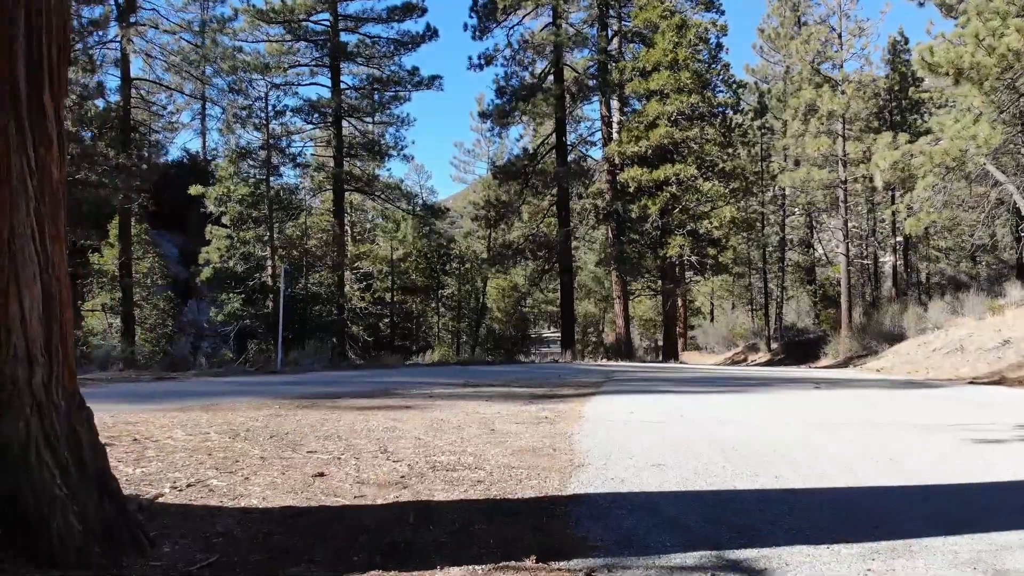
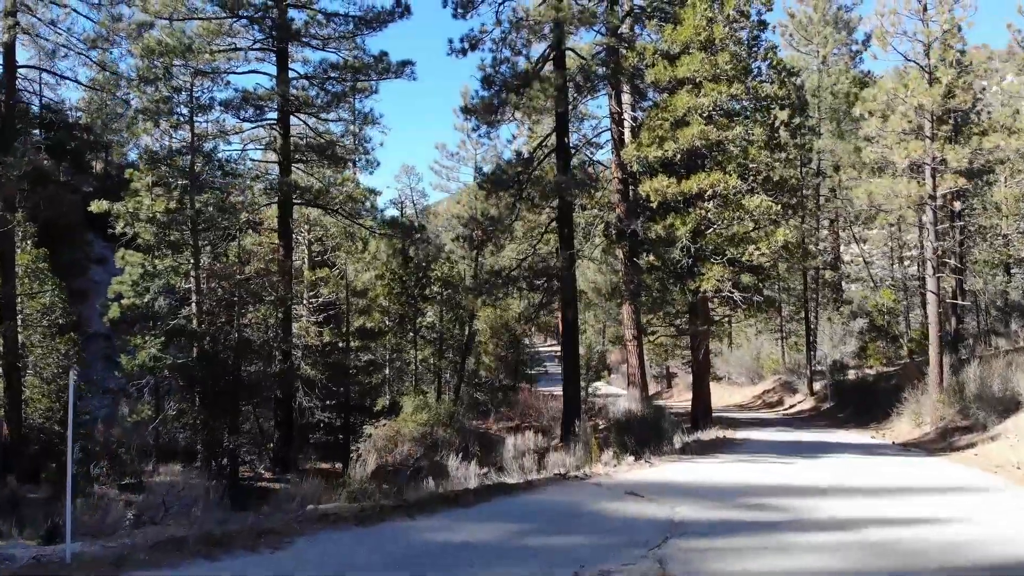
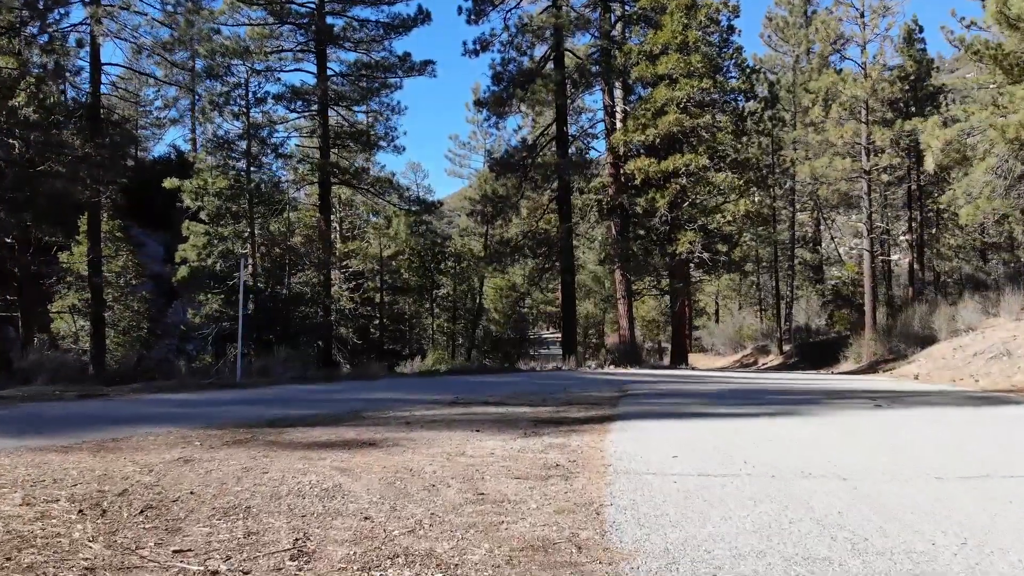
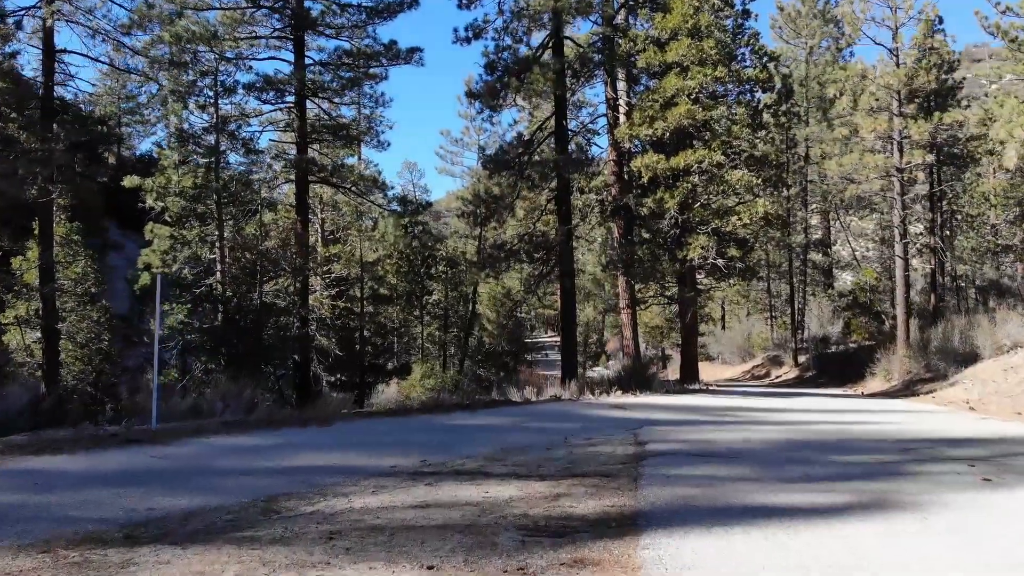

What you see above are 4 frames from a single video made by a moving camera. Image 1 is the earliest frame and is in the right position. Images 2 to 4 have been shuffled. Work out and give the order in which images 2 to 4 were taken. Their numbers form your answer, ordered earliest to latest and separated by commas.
3, 4, 2
